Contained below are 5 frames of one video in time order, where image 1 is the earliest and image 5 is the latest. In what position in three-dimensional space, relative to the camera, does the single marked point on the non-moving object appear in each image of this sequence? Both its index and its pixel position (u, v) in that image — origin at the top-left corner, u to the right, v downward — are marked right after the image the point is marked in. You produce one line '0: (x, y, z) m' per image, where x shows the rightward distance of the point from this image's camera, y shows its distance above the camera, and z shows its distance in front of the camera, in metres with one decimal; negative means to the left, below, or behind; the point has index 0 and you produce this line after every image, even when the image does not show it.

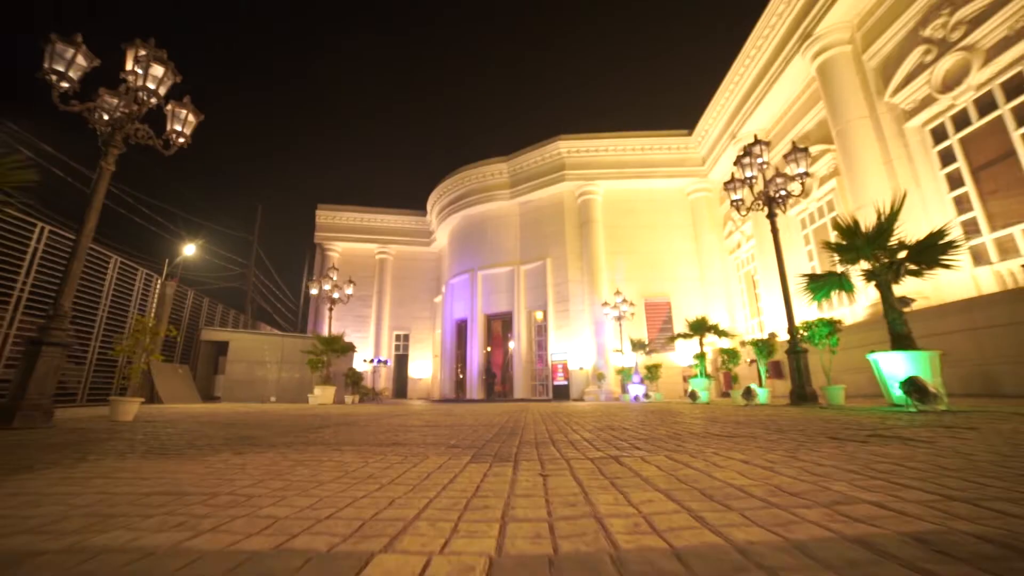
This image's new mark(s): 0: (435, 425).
0: (-0.9, -1.6, +5.0) m
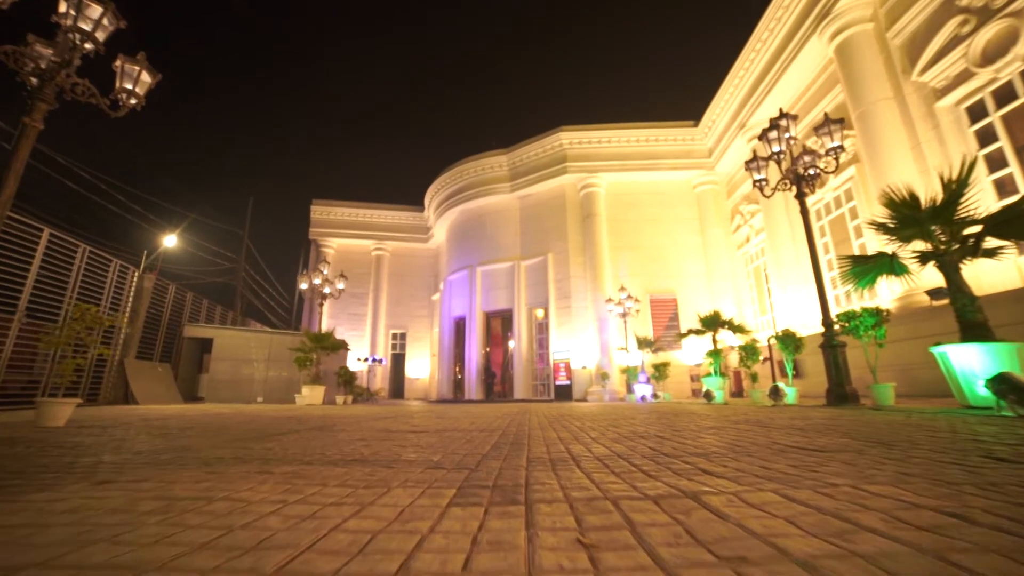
0: (-0.9, -1.4, +4.2) m
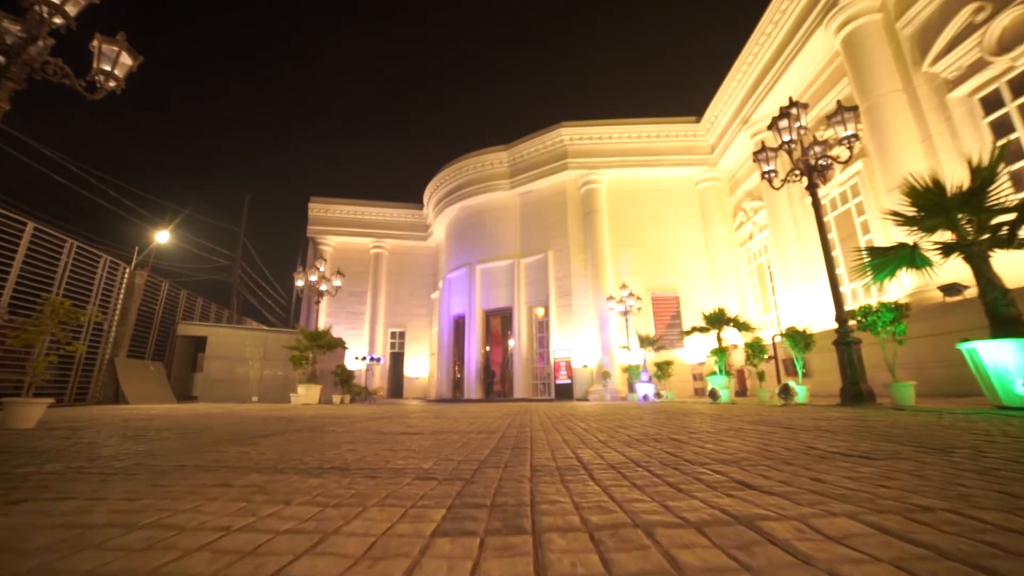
0: (-0.9, -1.3, +4.0) m
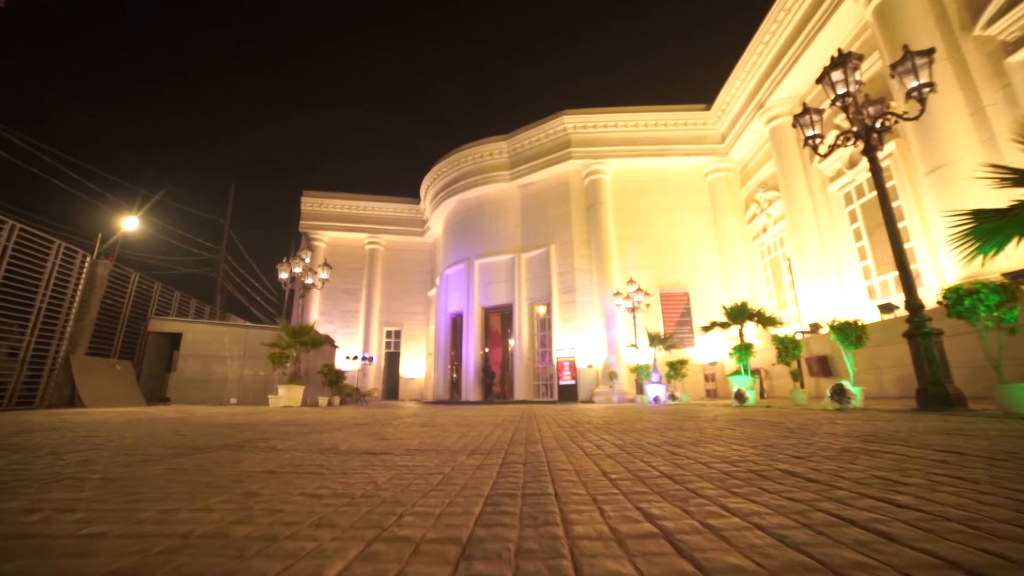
0: (-0.8, -1.1, +2.8) m
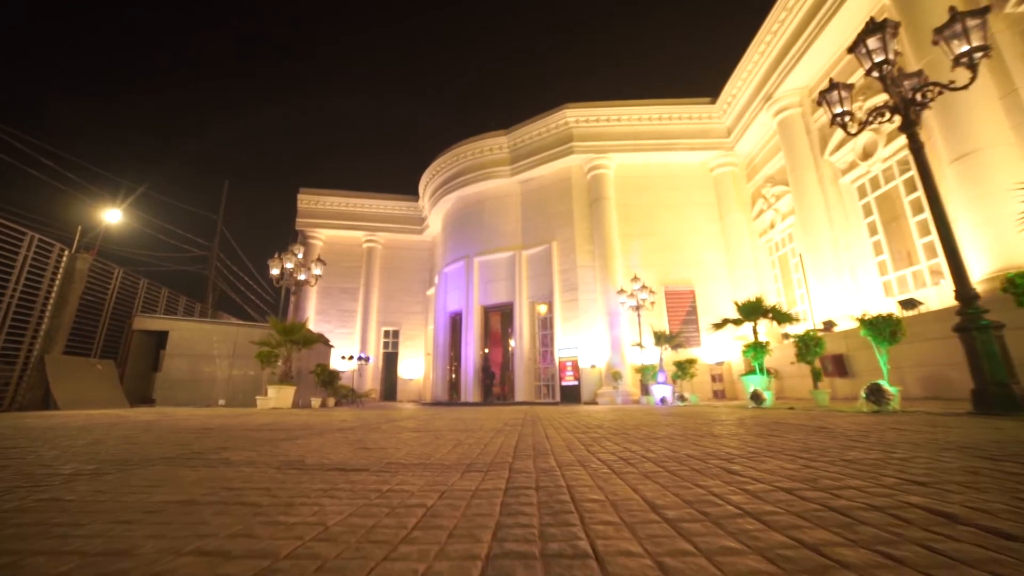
0: (-0.8, -0.9, +2.3) m
